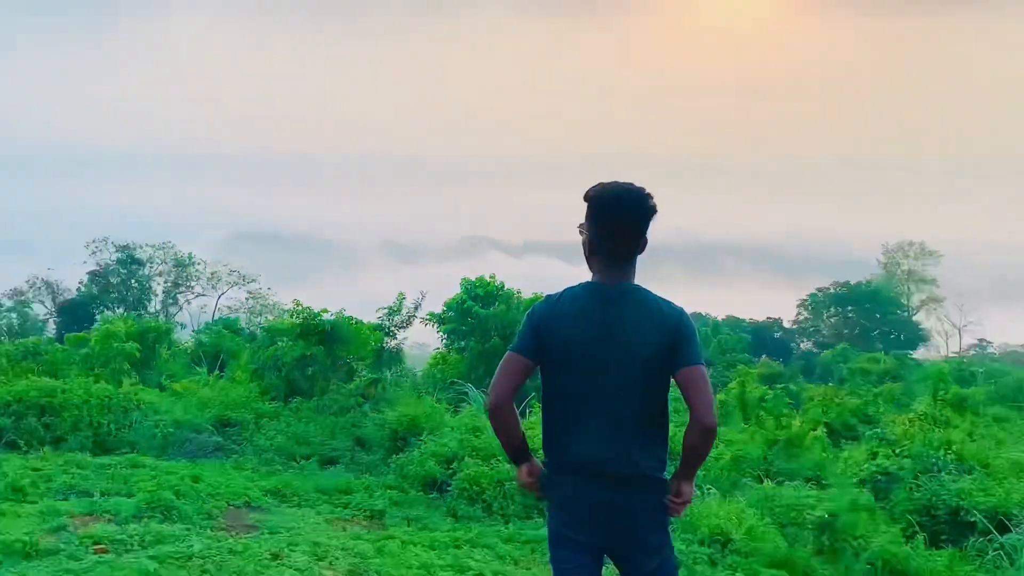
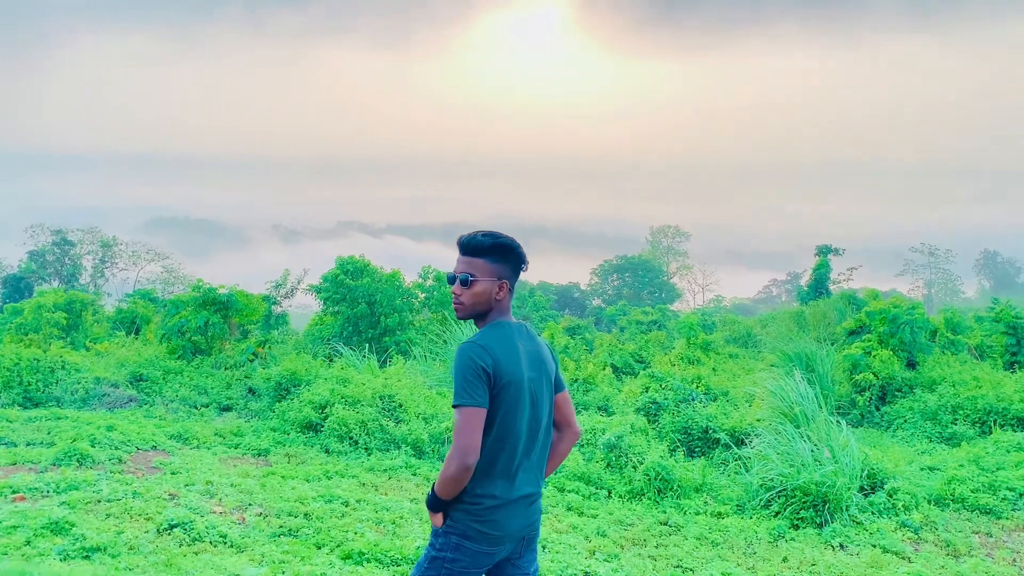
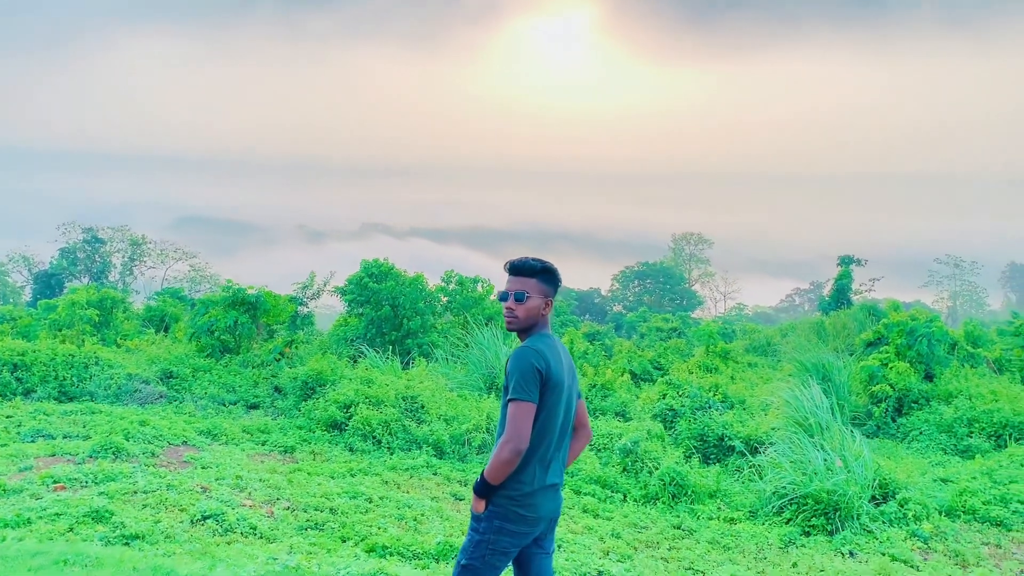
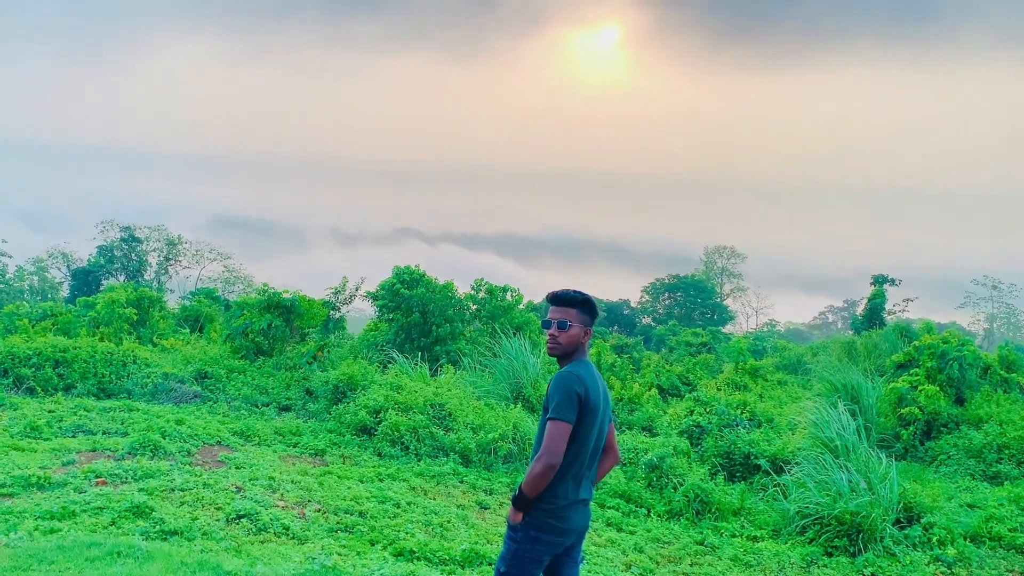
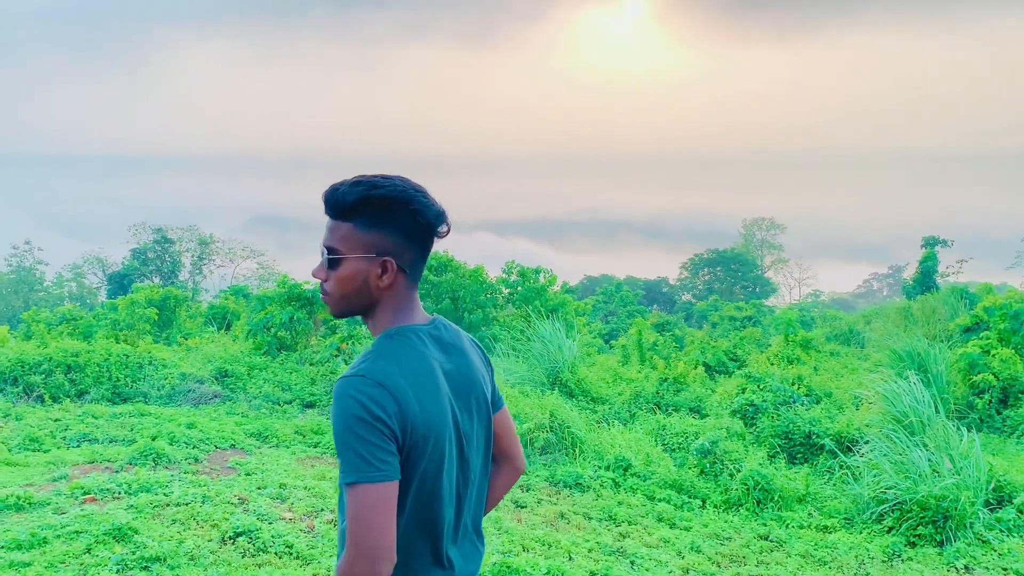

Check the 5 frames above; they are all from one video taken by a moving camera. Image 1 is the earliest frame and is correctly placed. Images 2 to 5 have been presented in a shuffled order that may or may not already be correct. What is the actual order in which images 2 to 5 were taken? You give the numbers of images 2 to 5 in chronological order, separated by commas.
4, 3, 2, 5
